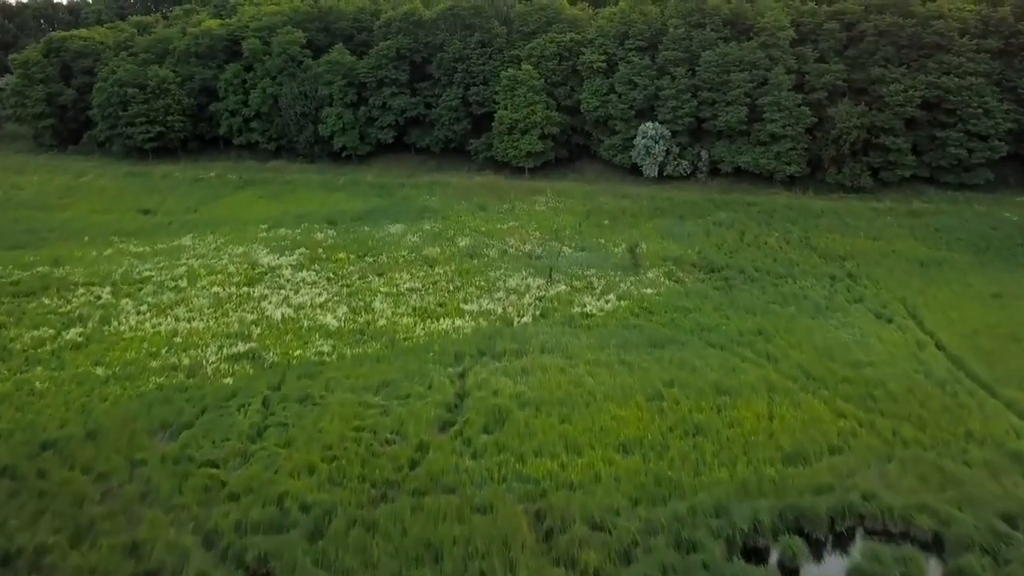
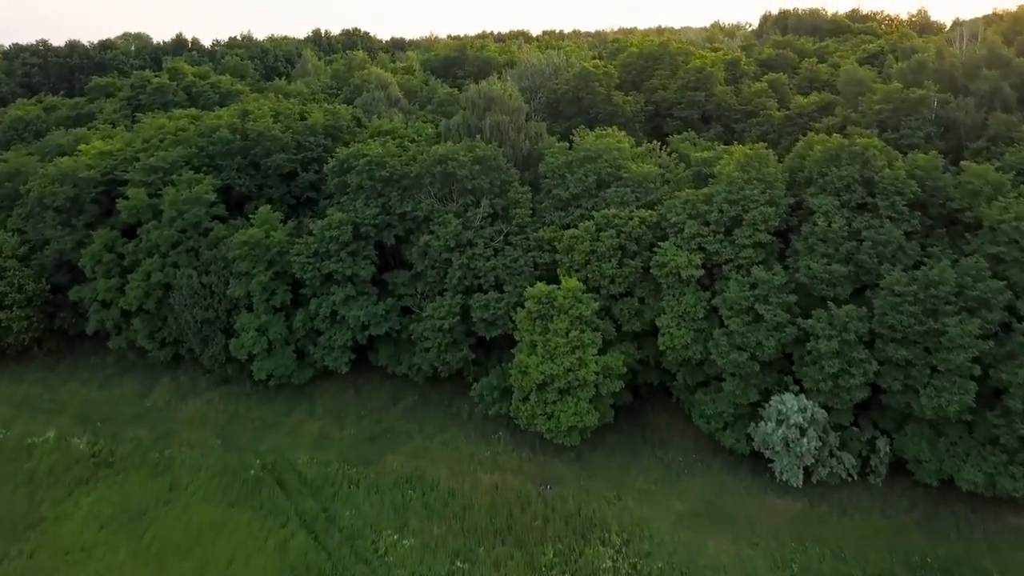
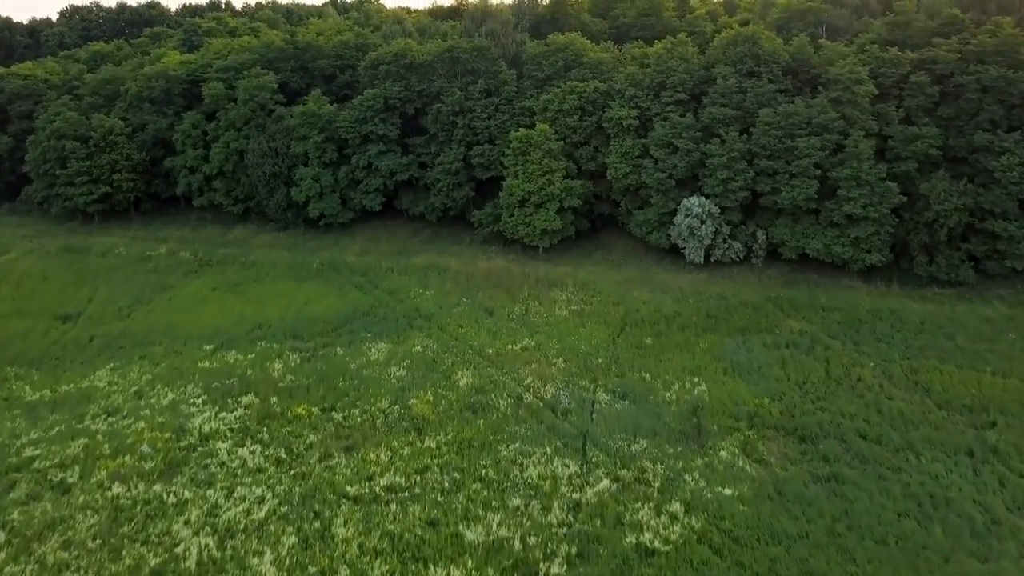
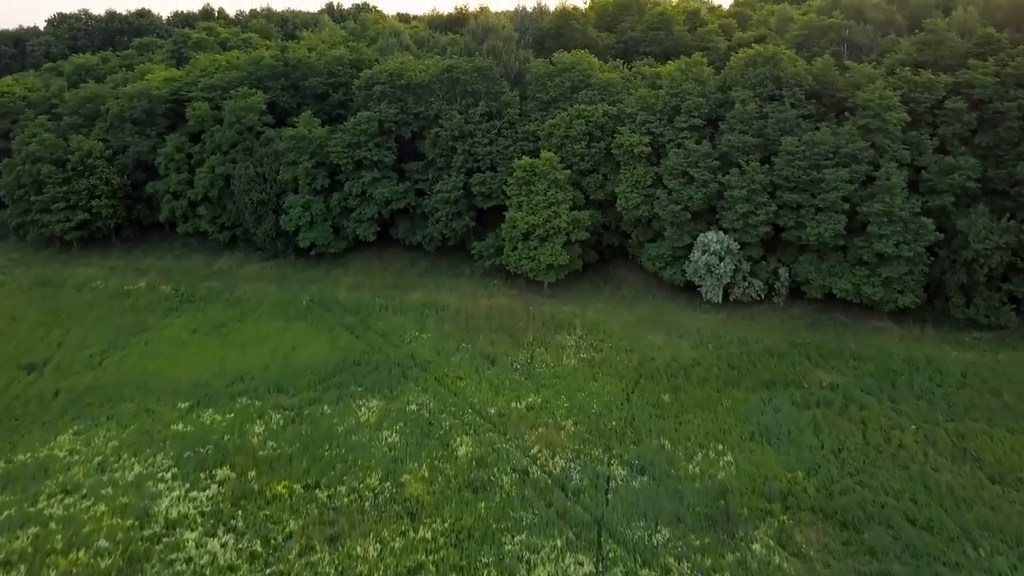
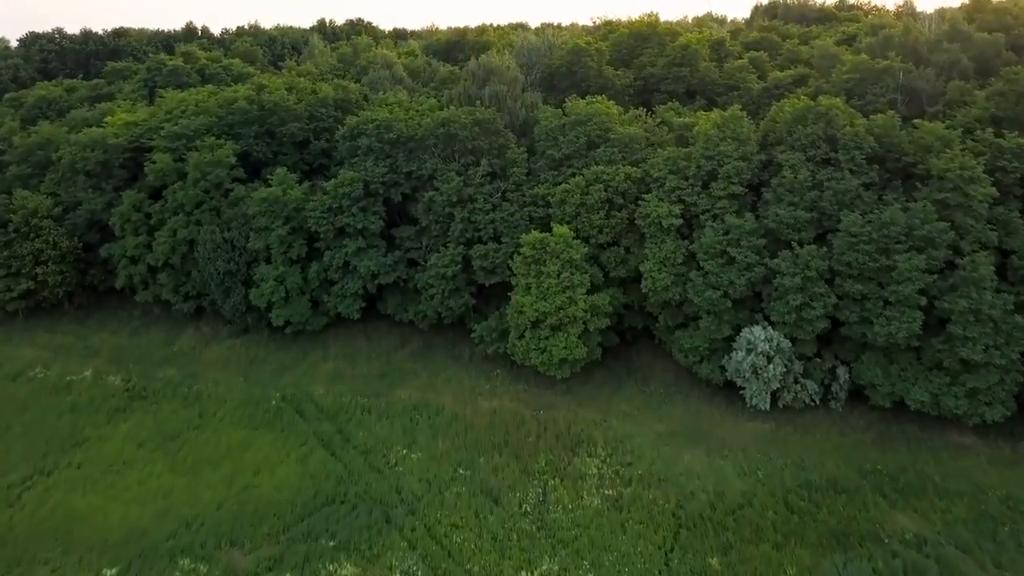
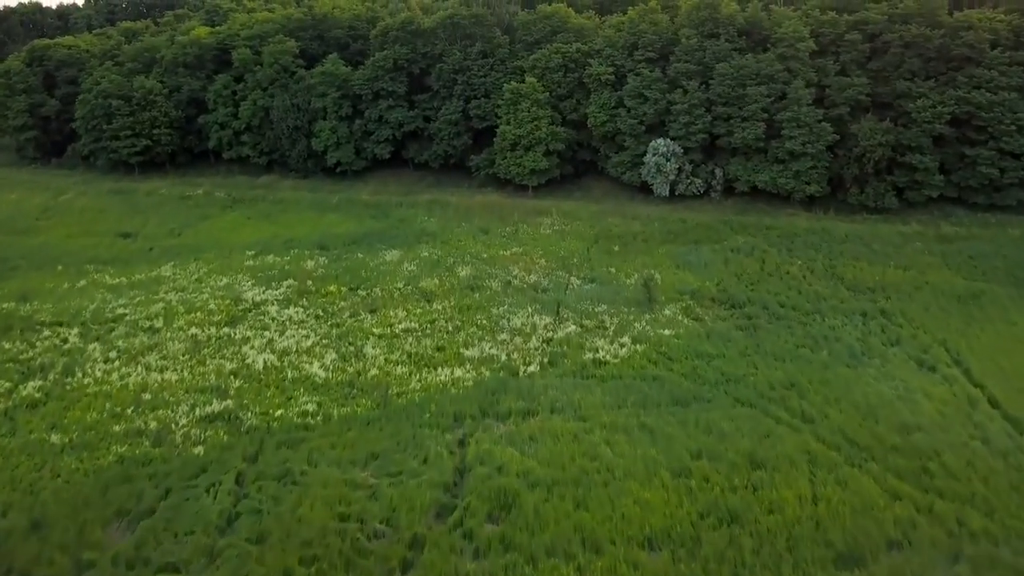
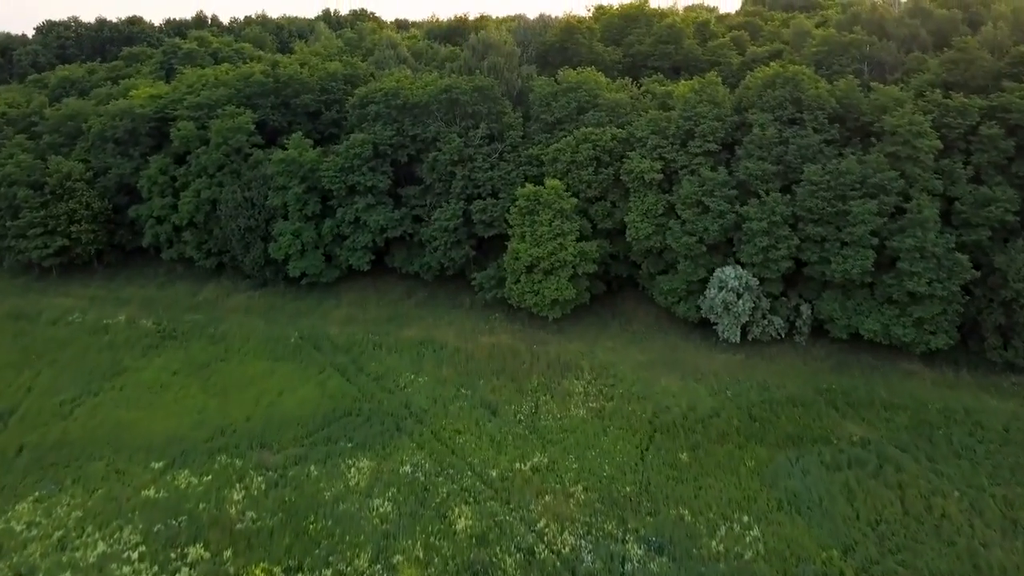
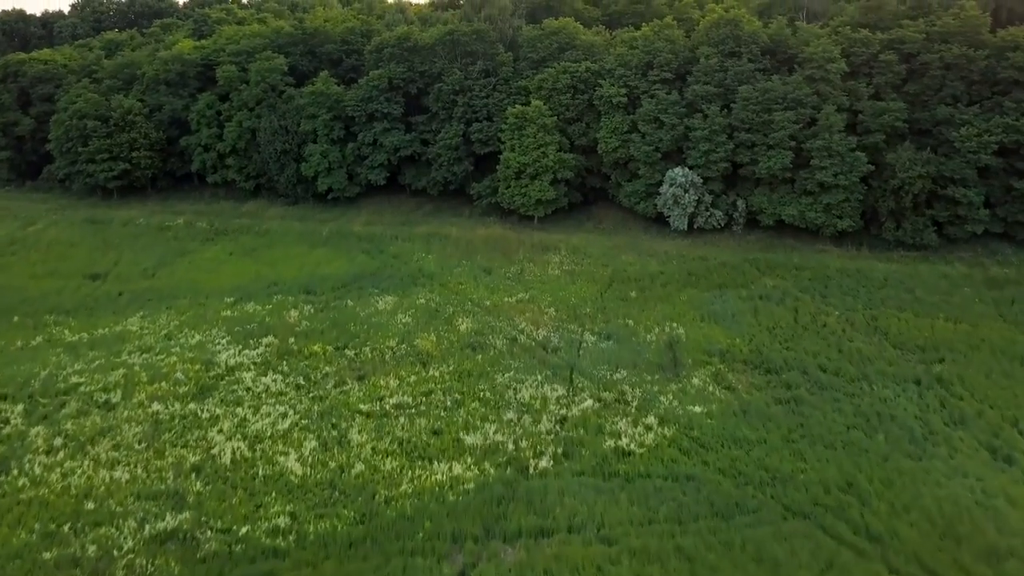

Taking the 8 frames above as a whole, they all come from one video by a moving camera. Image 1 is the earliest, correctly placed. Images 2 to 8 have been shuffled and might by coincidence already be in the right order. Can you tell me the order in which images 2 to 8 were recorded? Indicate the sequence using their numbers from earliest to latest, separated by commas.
6, 8, 3, 4, 7, 5, 2
